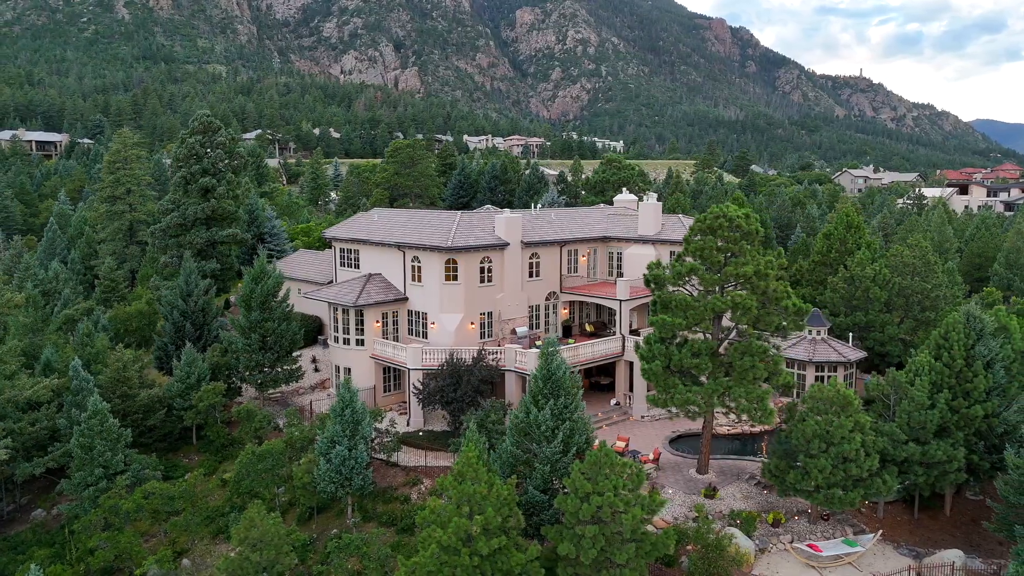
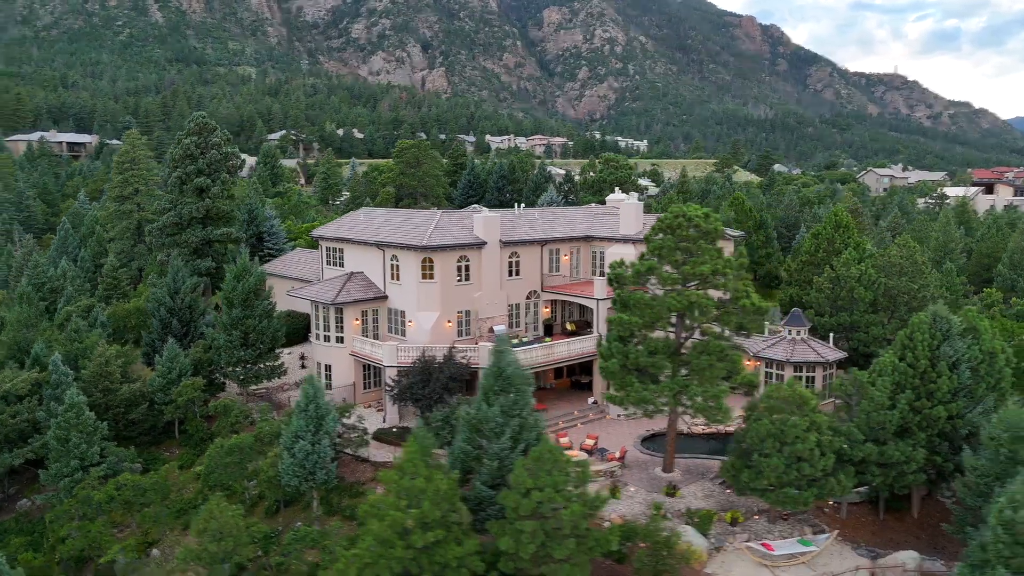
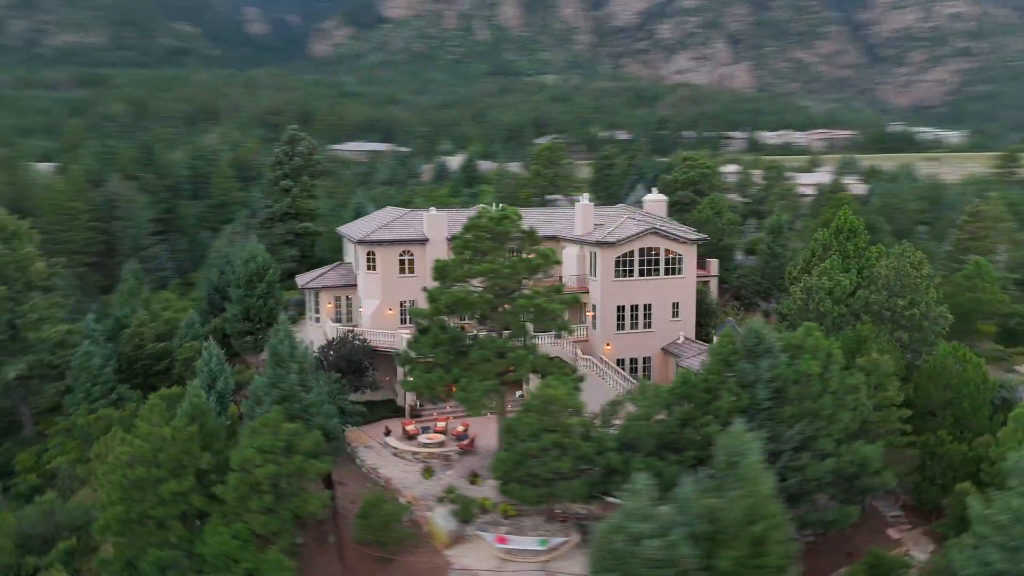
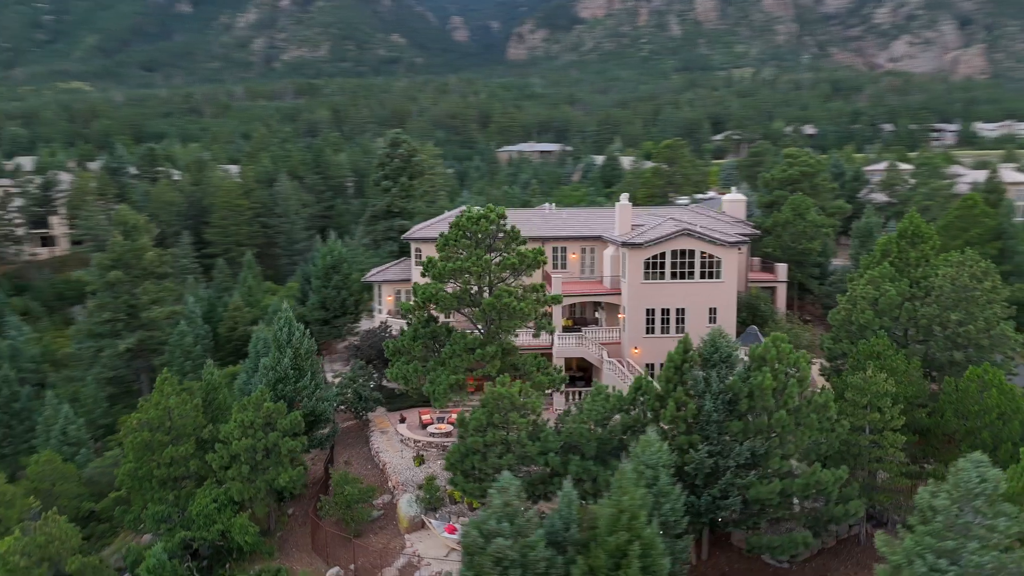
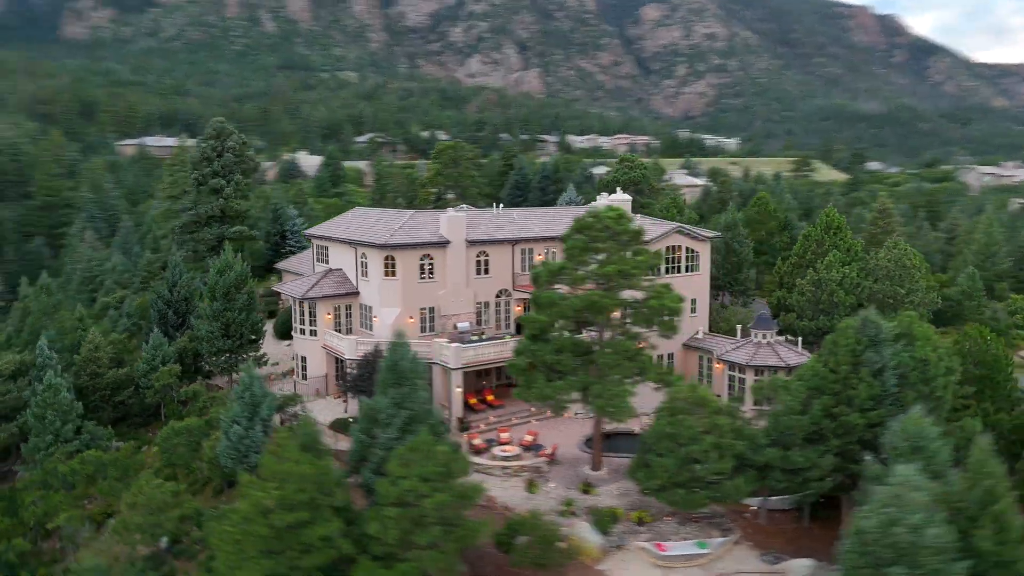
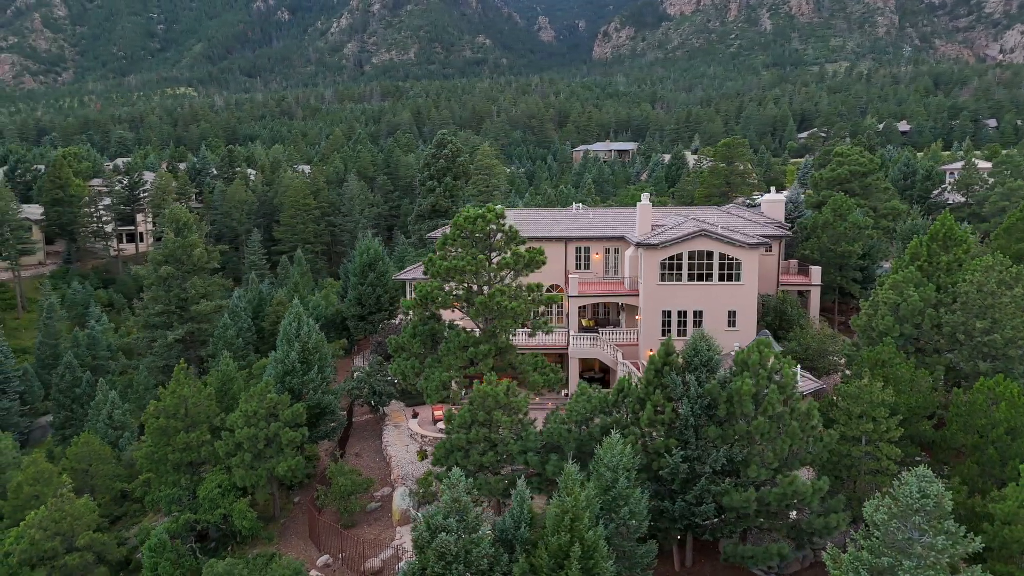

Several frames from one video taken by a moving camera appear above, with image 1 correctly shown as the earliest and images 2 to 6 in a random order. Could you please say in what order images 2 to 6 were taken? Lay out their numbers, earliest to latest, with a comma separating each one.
2, 5, 3, 4, 6
